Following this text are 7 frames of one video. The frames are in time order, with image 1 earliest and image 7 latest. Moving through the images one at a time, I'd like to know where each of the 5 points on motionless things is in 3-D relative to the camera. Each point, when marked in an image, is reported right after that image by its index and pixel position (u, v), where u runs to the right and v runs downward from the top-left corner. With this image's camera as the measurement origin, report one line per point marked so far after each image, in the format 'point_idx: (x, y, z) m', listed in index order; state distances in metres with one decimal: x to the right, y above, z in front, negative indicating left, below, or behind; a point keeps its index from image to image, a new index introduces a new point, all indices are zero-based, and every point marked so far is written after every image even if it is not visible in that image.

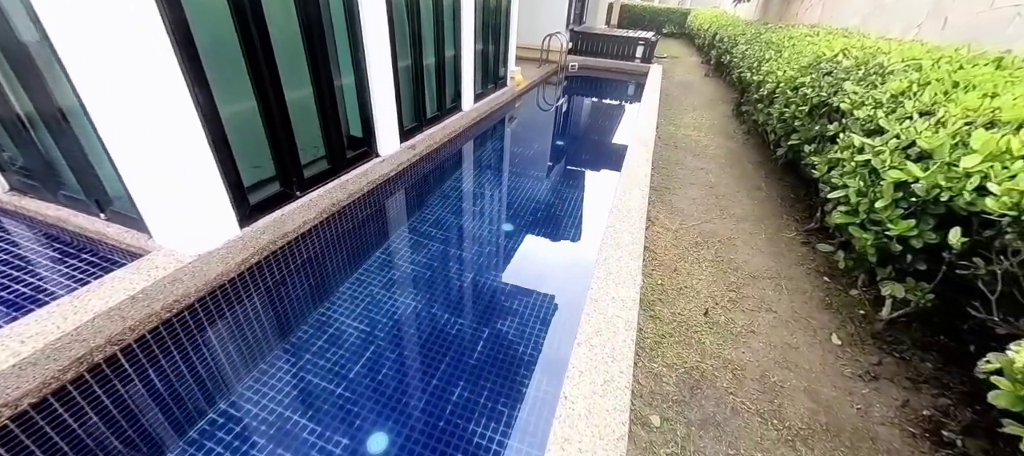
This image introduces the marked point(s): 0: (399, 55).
0: (-1.0, +1.5, +3.3) m
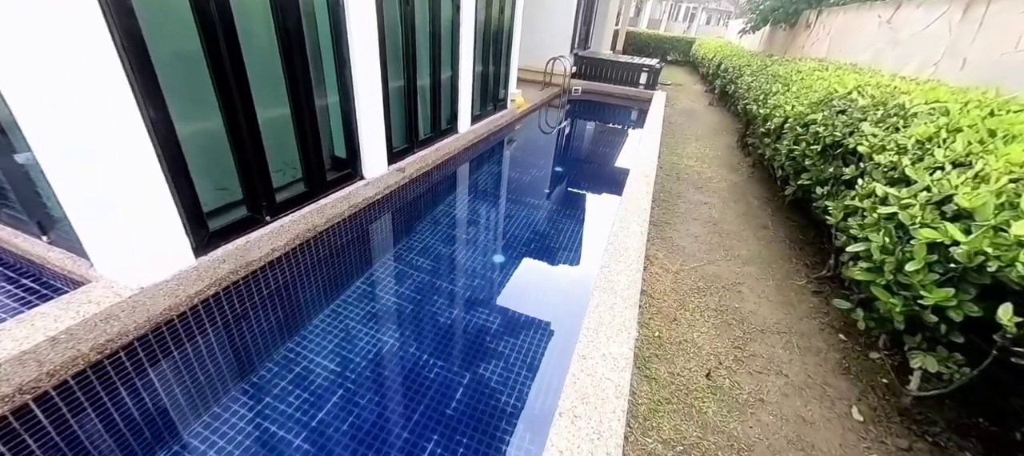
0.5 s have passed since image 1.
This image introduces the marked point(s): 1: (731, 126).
0: (-1.1, +1.3, +3.2) m
1: (+3.6, +1.7, +6.3) m
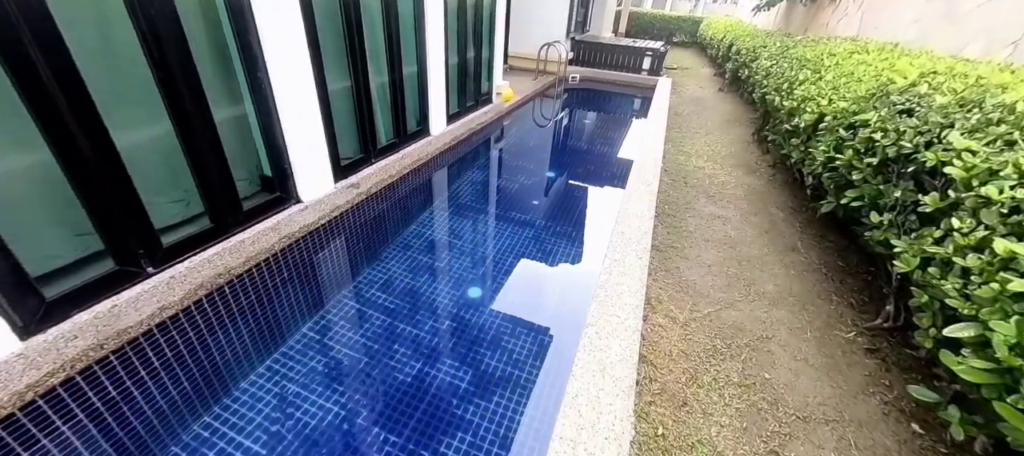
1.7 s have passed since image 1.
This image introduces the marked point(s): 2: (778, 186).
0: (-1.3, +1.1, +2.6) m
1: (+3.5, +1.7, +5.6) m
2: (+2.5, +0.4, +3.6) m
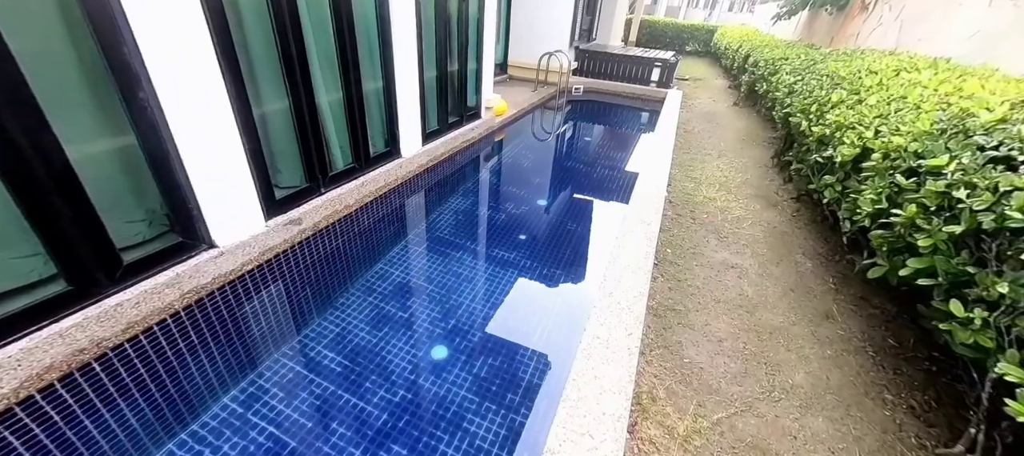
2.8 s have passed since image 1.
0: (-1.5, +0.8, +2.2) m
1: (+3.4, +1.2, +5.1) m
2: (+2.3, 0.0, +3.0) m
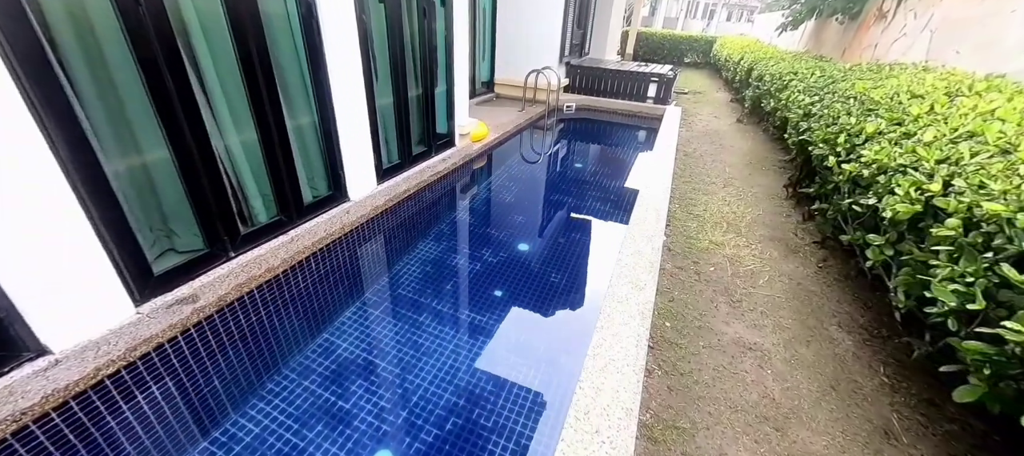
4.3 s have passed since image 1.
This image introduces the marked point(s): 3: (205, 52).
0: (-1.7, +0.4, +1.7) m
1: (+3.1, +0.8, +4.5) m
2: (+2.1, -0.3, +2.4) m
3: (-1.5, +0.9, +1.9) m
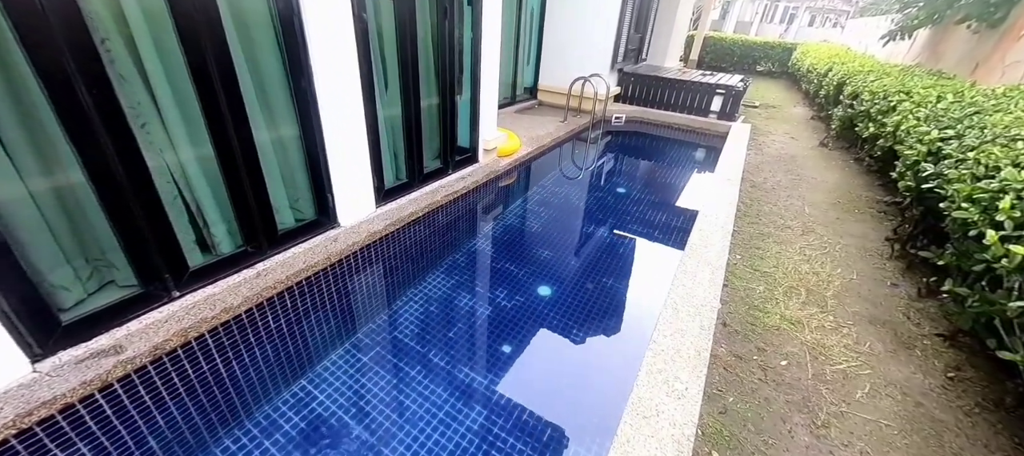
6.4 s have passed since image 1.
0: (-1.7, +0.2, +1.3) m
1: (+3.4, +0.3, +3.6) m
2: (+2.1, -0.8, +1.7) m
3: (-1.5, +0.7, +1.5) m
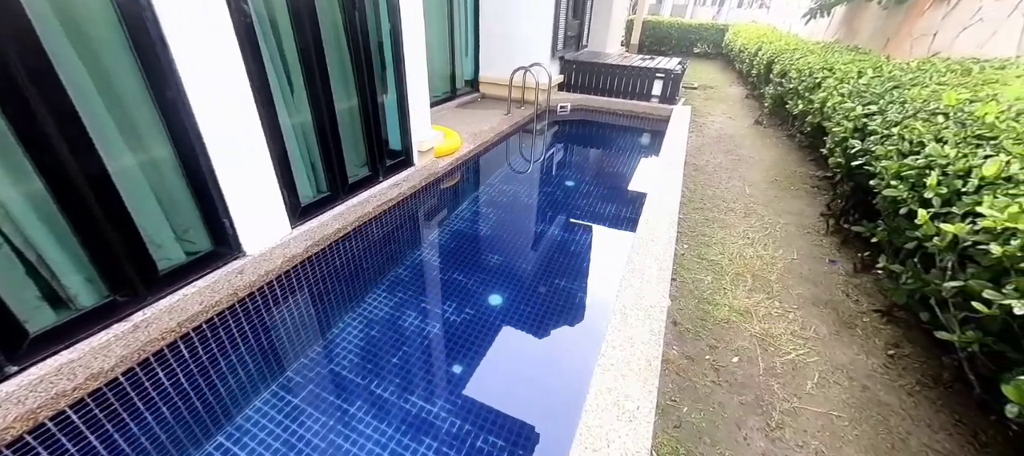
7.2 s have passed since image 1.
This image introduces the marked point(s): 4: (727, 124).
0: (-2.0, 0.0, +0.9) m
1: (+2.9, +0.5, +3.7) m
2: (+1.8, -0.7, +1.7) m
3: (-1.8, +0.5, +1.1) m
4: (+3.2, +1.5, +5.7) m
